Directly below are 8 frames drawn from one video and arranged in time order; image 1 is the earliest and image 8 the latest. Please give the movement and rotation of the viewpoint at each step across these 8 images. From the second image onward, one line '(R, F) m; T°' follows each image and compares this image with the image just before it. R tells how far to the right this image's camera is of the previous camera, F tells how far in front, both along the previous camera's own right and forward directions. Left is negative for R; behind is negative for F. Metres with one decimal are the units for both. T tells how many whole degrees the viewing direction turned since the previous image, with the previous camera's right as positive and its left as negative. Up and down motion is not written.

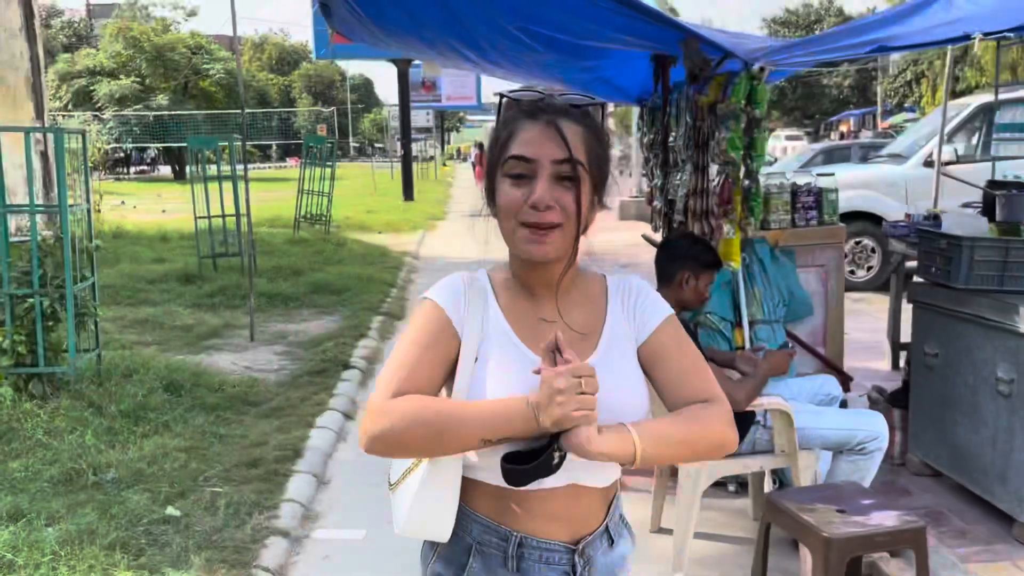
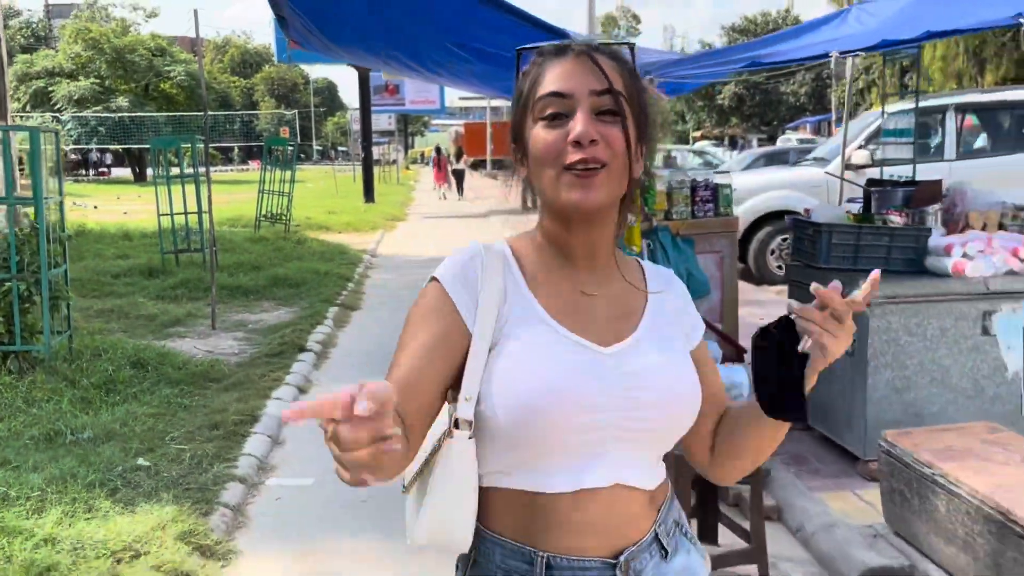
(+0.2, -0.6) m; +2°
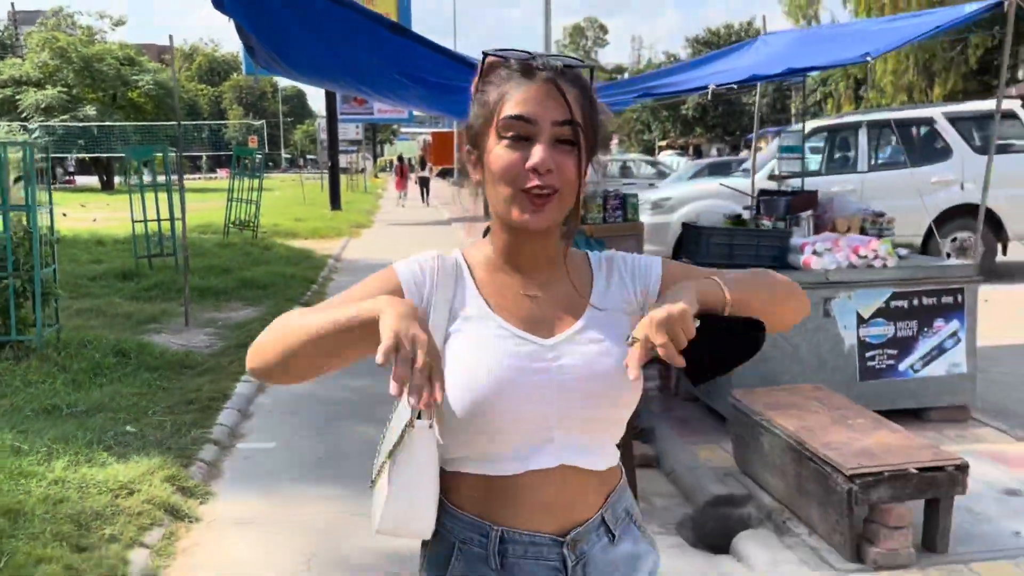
(+0.2, -0.8) m; +2°
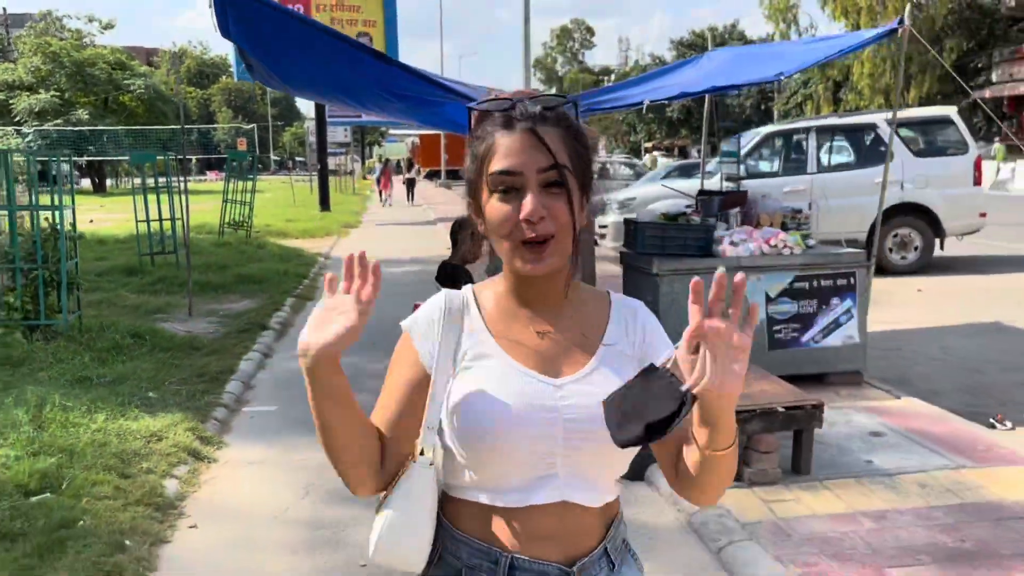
(+0.2, -0.9) m; +1°
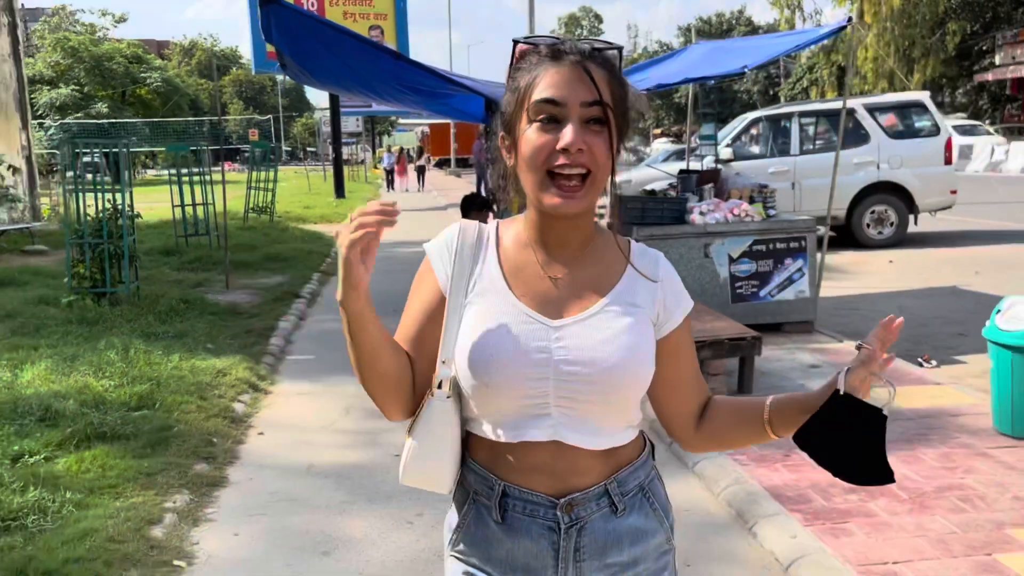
(+0.1, -1.0) m; -1°
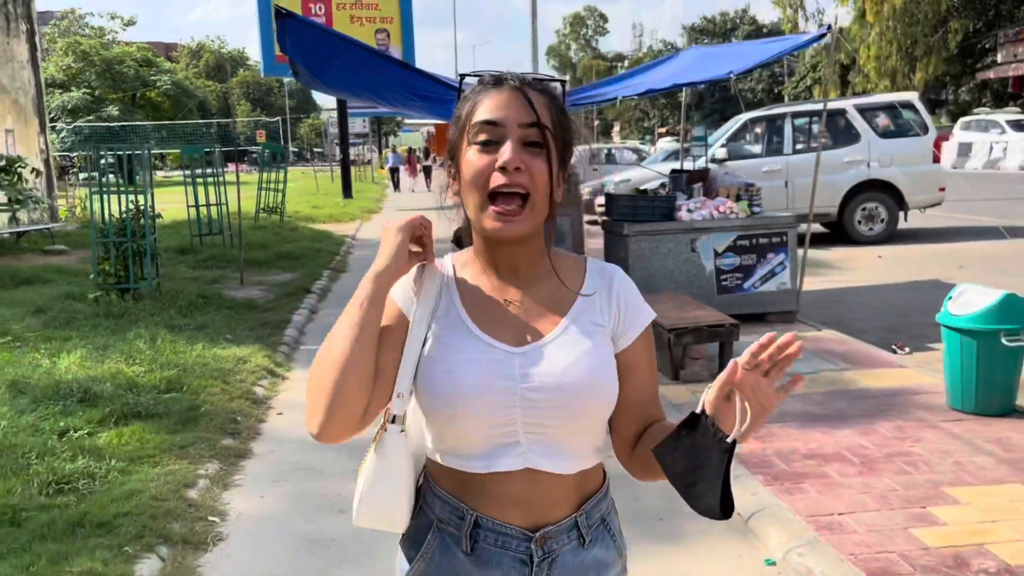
(+0.1, -0.5) m; 0°
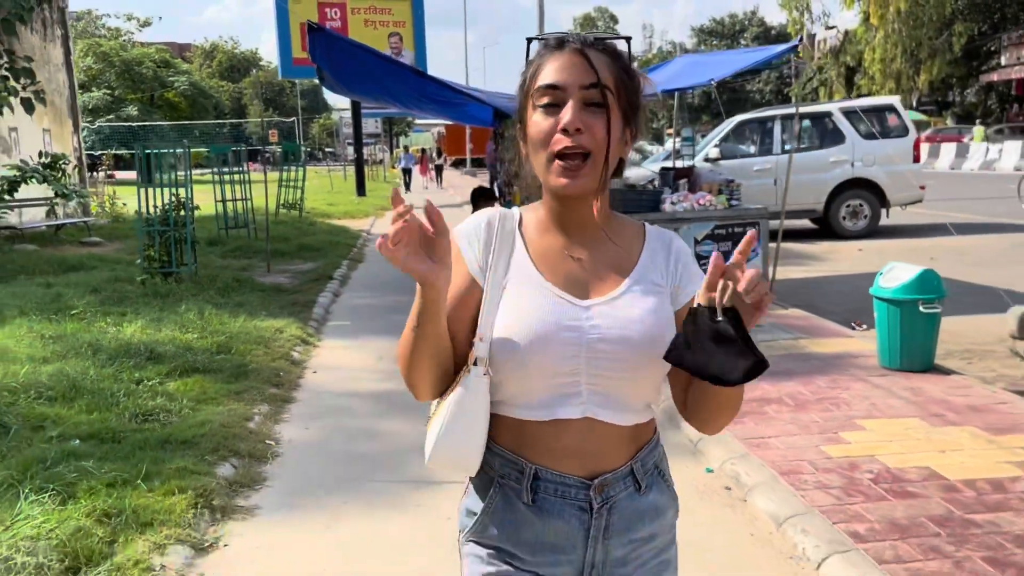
(+0.1, -0.9) m; -1°
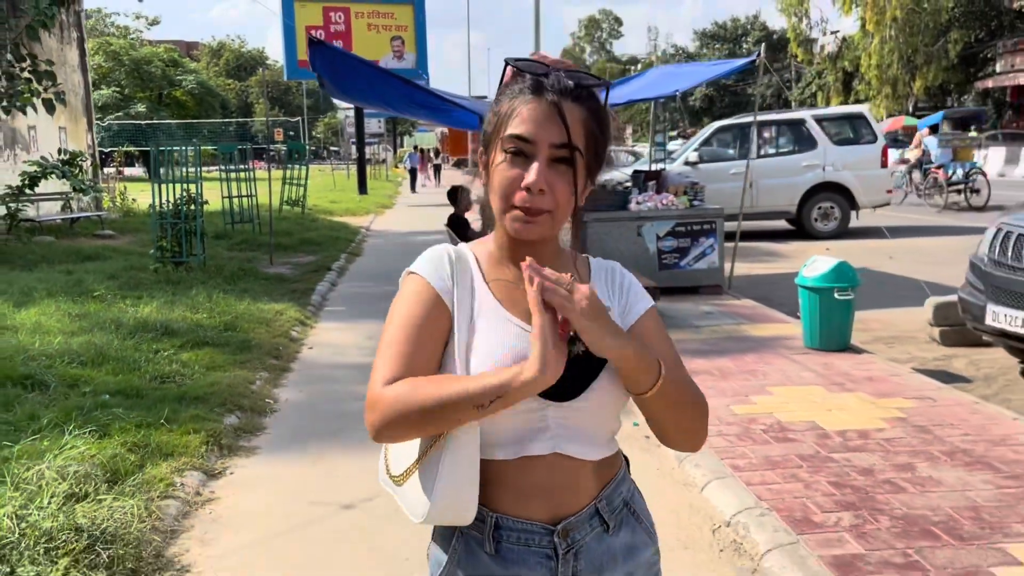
(+0.3, -0.8) m; 0°
